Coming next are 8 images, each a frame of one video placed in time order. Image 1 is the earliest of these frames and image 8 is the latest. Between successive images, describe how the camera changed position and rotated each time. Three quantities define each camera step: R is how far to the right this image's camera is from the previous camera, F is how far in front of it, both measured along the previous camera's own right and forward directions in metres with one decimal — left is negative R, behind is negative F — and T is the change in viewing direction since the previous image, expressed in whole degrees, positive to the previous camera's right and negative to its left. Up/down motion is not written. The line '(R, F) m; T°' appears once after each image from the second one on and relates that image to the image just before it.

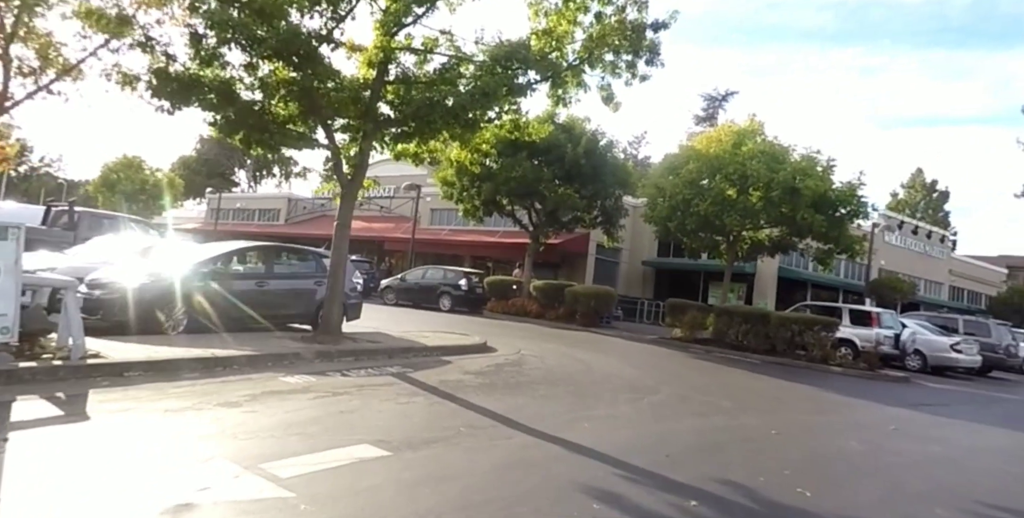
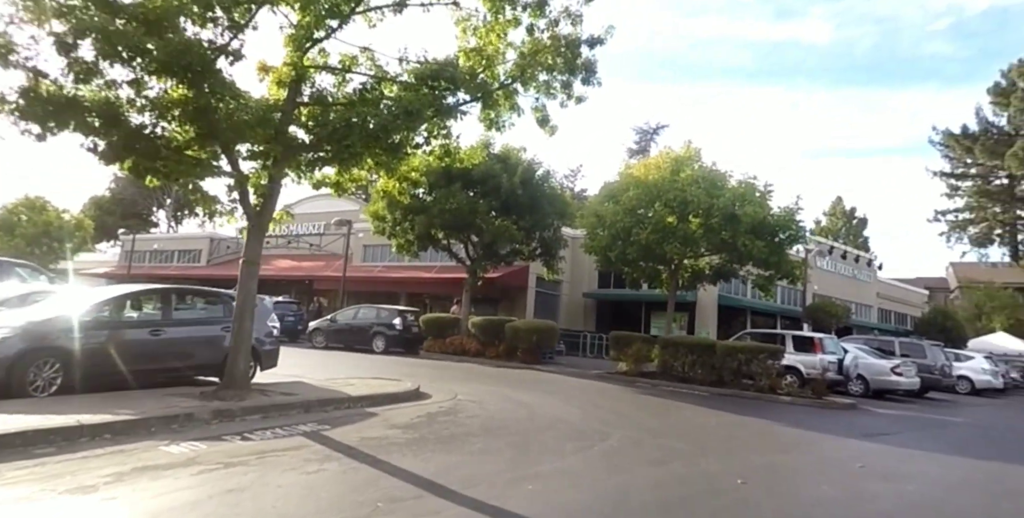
(+0.1, +1.0) m; +5°
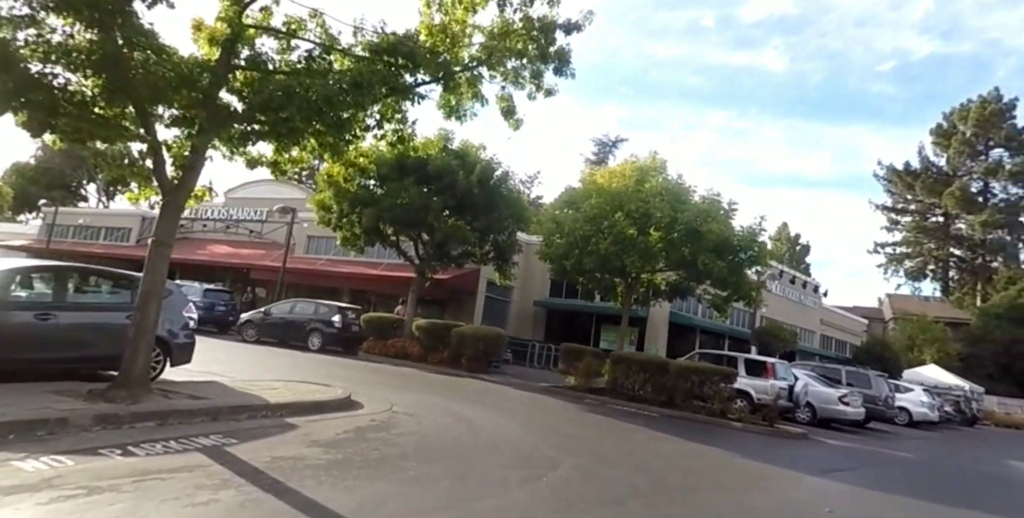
(0.0, +1.0) m; +4°
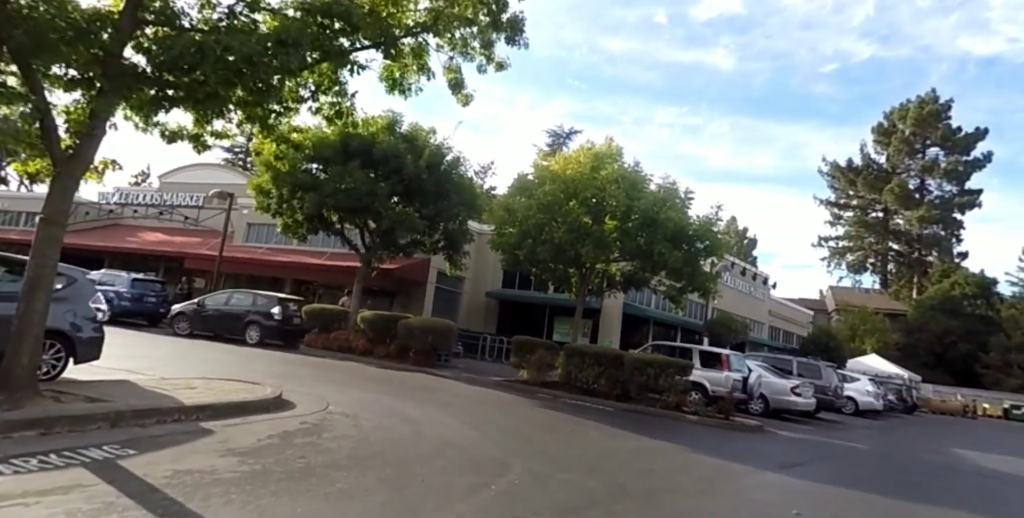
(+0.1, +0.8) m; +4°
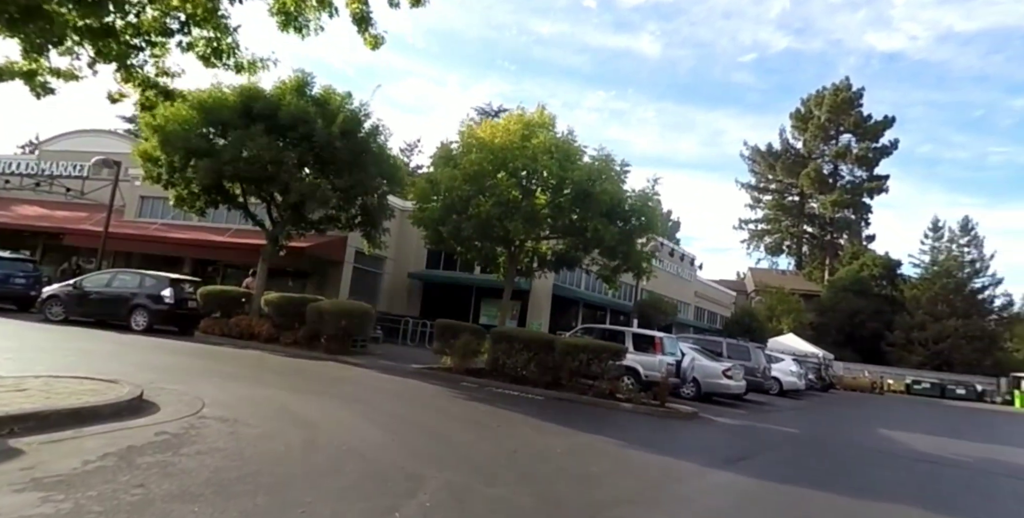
(+0.1, +1.5) m; +6°
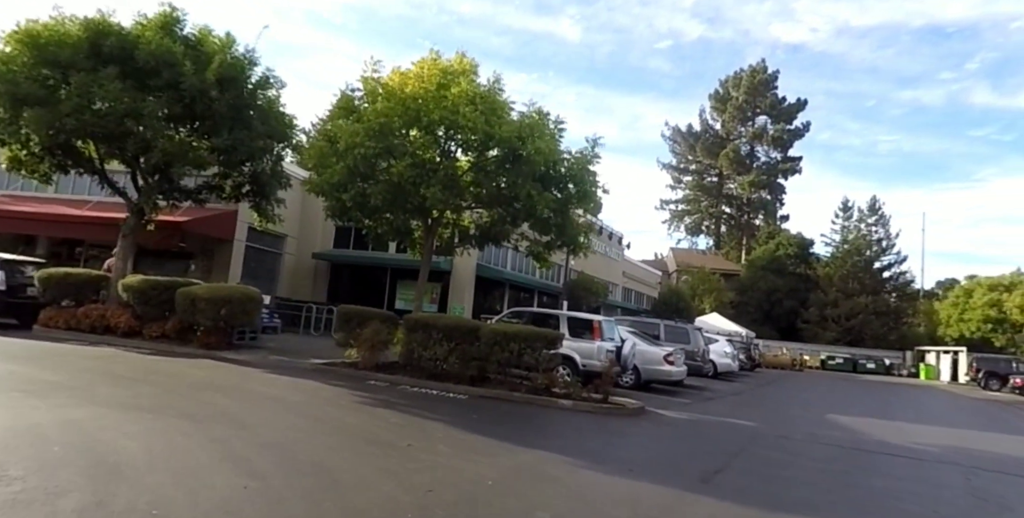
(+0.1, +2.6) m; +7°
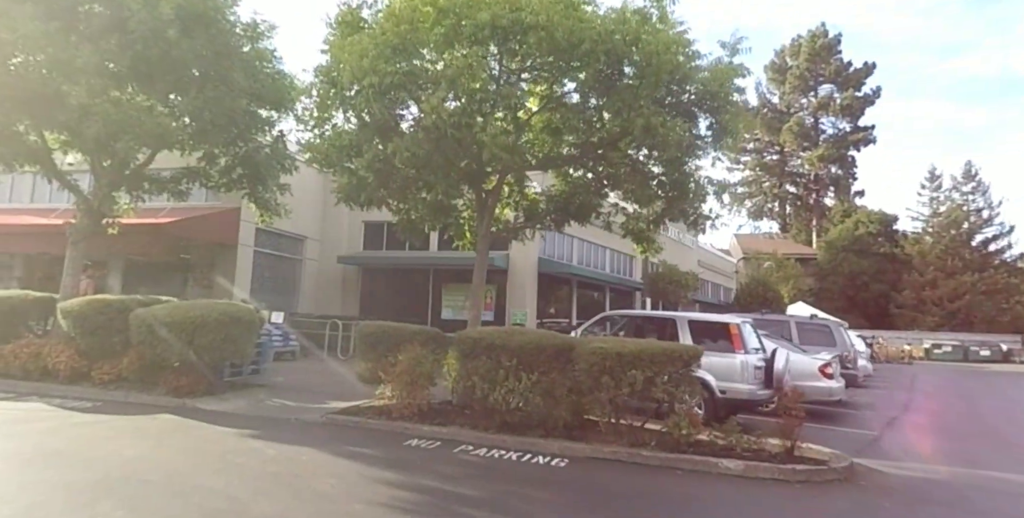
(-0.8, +4.9) m; -4°
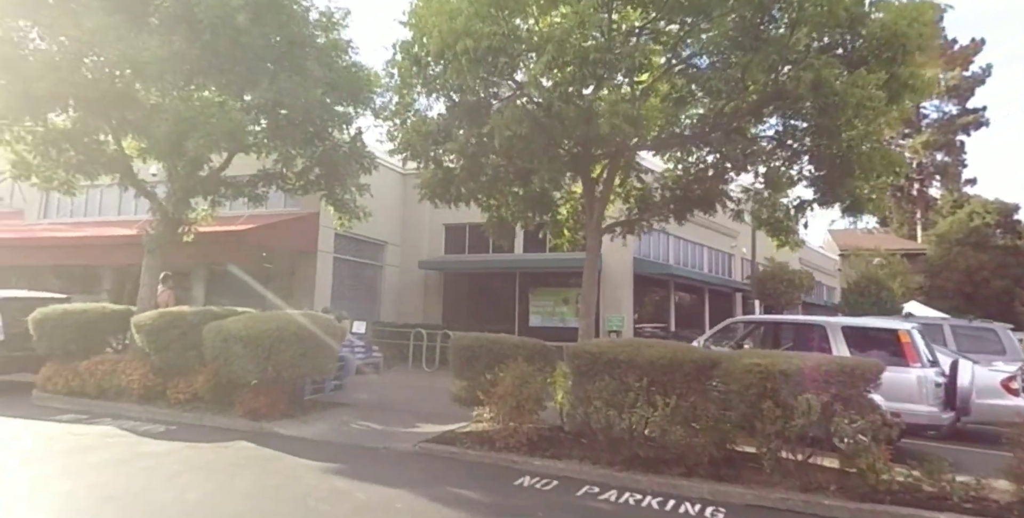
(-0.6, +1.5) m; -6°
